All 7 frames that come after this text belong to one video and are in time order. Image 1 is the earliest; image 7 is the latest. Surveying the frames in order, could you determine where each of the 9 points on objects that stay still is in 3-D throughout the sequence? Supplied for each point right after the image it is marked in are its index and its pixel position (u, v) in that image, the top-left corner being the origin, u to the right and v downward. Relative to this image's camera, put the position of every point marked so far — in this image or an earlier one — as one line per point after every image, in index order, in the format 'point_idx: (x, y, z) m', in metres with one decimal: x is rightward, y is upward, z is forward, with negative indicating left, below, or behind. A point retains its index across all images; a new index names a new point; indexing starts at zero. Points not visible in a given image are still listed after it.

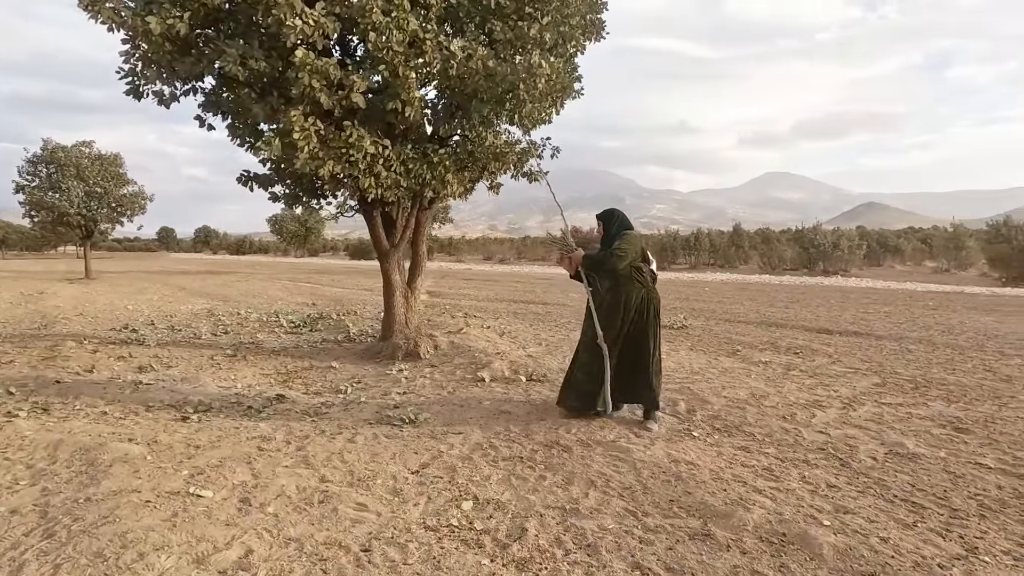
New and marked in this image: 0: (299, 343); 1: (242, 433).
0: (-3.6, -1.0, +9.2) m
1: (-2.3, -1.2, +4.5) m
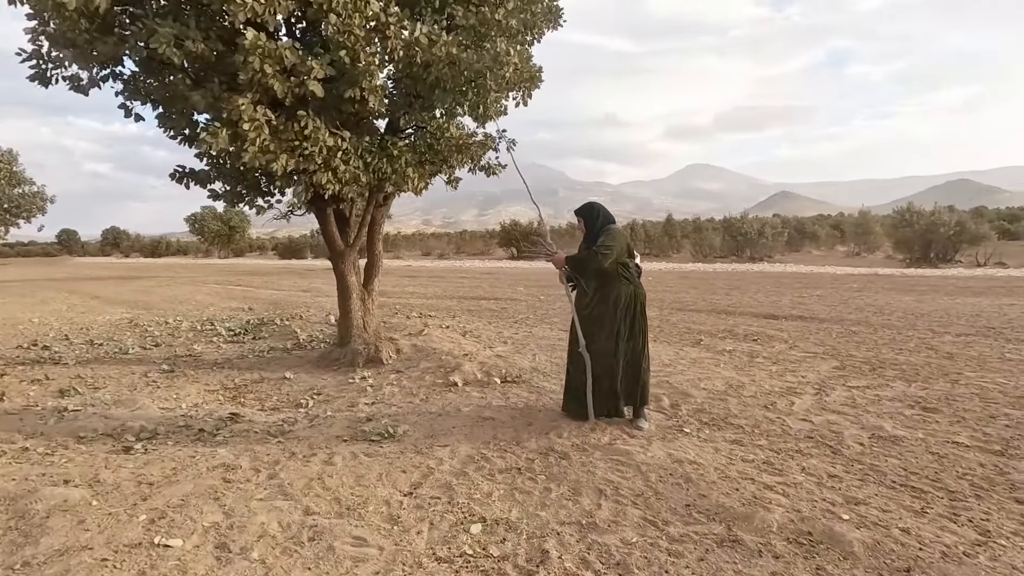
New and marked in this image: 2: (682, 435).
0: (-4.2, -1.0, +8.4) m
1: (-2.3, -1.3, +4.0) m
2: (+1.4, -1.2, +4.4) m
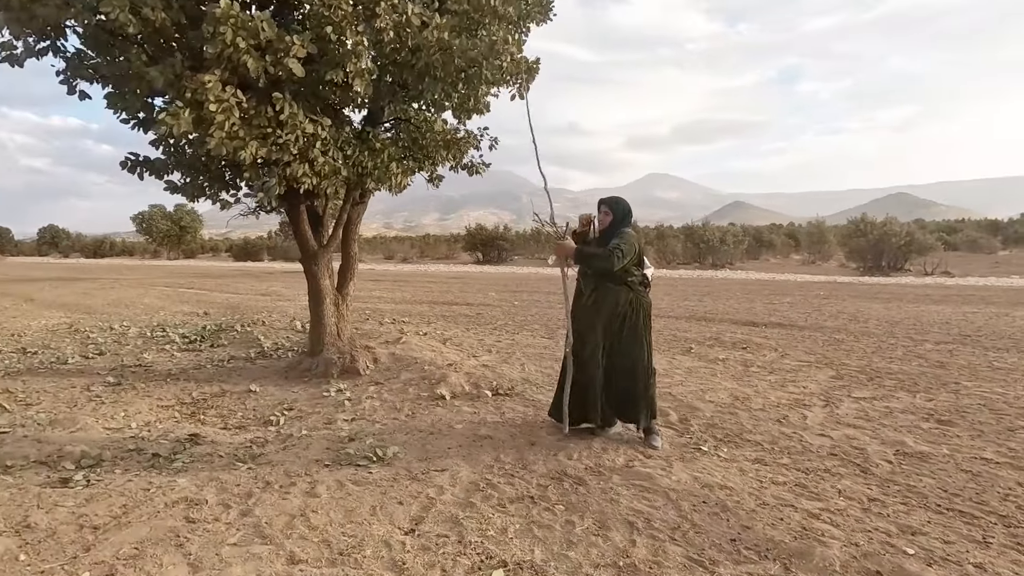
0: (-4.5, -1.1, +7.7) m
1: (-2.3, -1.3, +3.4) m
2: (+1.5, -1.3, +4.1) m
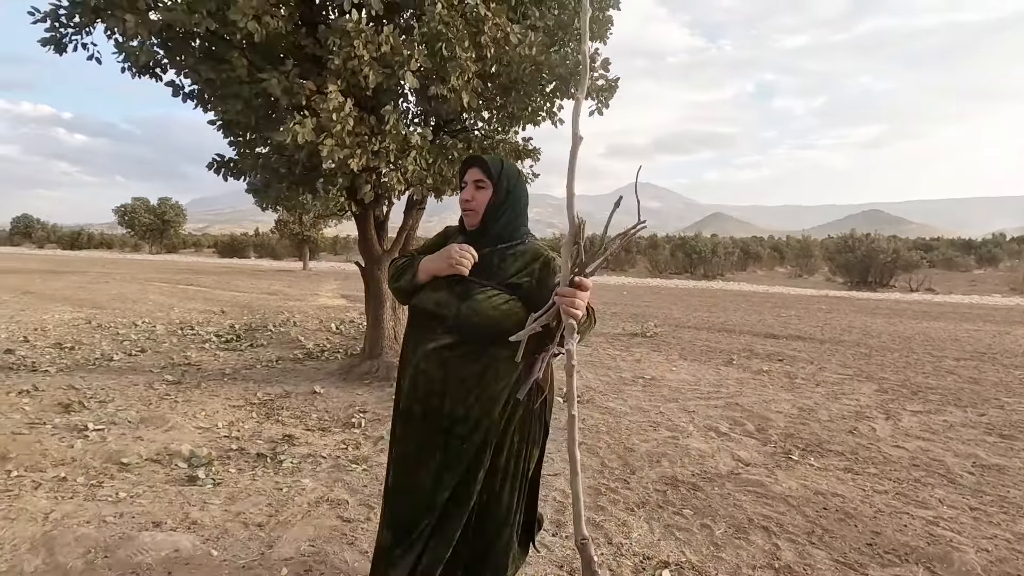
0: (-3.8, -1.1, +7.7) m
1: (-1.4, -1.4, +3.5) m
2: (+2.3, -1.4, +4.3) m
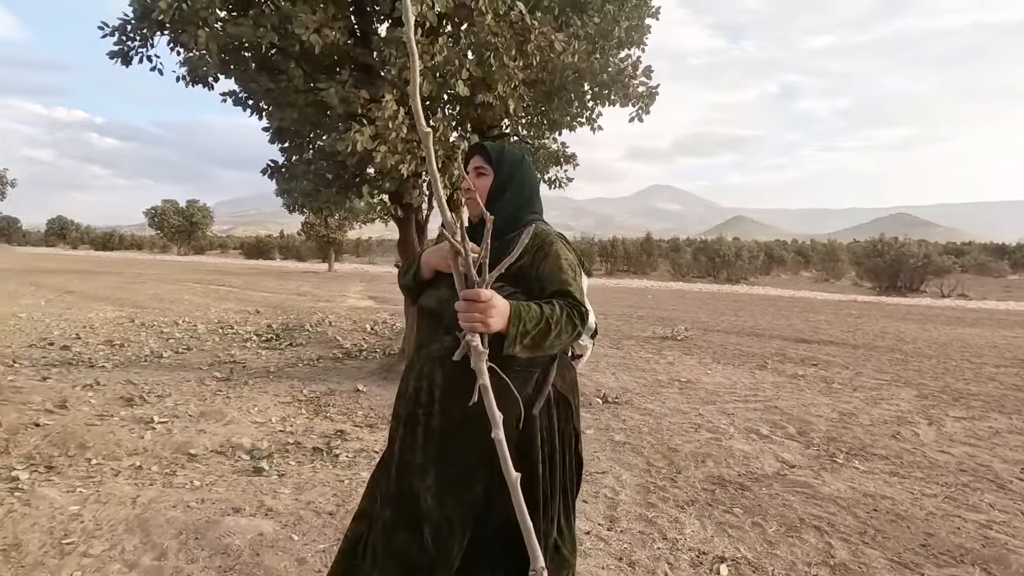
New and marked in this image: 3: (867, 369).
0: (-3.3, -1.1, +7.9) m
1: (-1.1, -1.4, +3.7) m
2: (+2.7, -1.4, +4.3) m
3: (+5.4, -1.2, +8.1) m
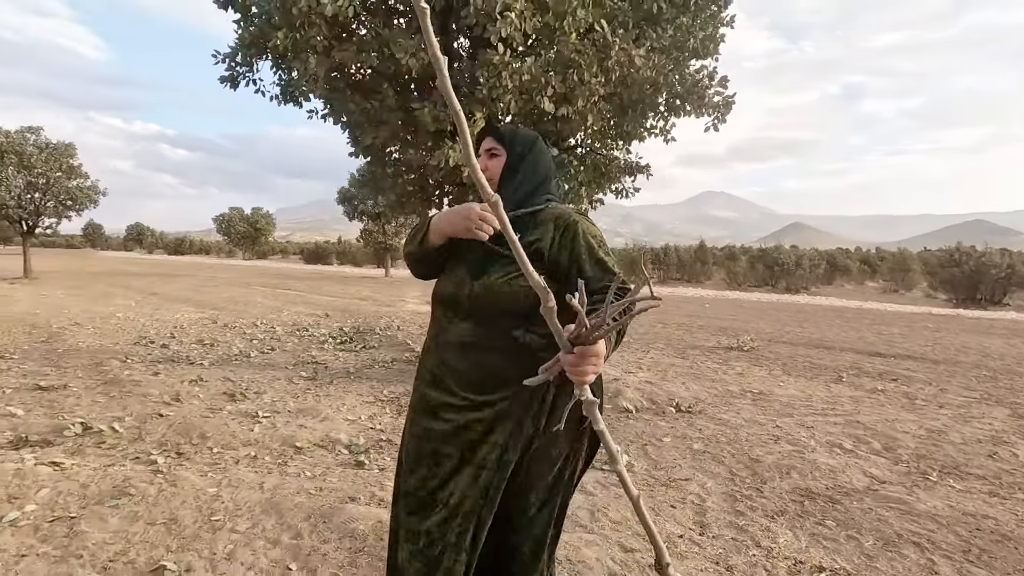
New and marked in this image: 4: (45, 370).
0: (-2.3, -1.2, +8.3) m
1: (-0.4, -1.4, +3.9) m
2: (+3.4, -1.5, +4.2) m
3: (+6.4, -1.4, +7.8) m
4: (-6.0, -1.1, +6.8) m
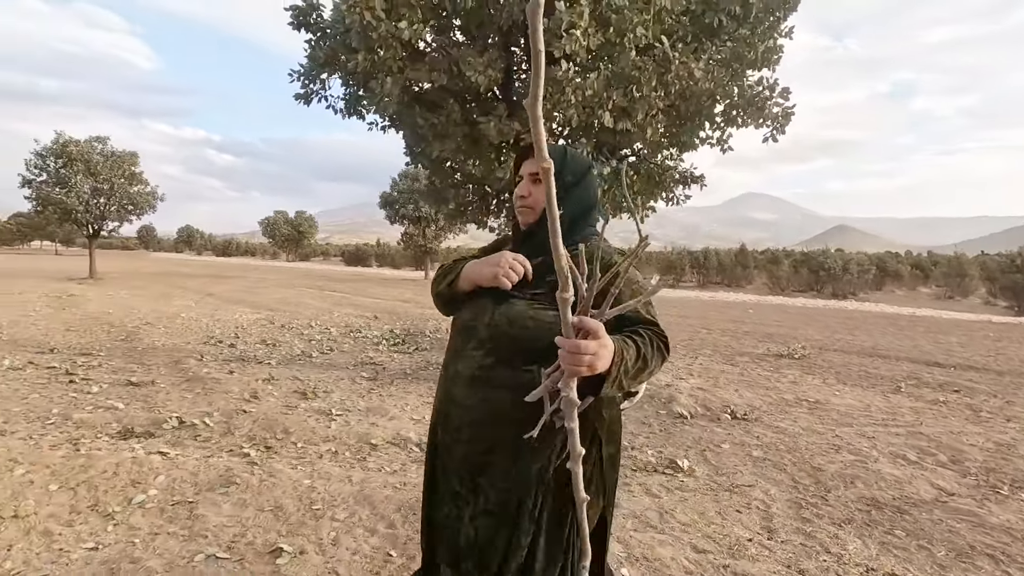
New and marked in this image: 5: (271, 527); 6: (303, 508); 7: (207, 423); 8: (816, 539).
0: (-1.4, -1.3, +8.6) m
1: (+0.1, -1.5, +4.1) m
2: (+3.9, -1.6, +4.2) m
3: (+7.2, -1.6, +7.5) m
4: (-5.3, -1.1, +7.4) m
5: (-1.4, -1.4, +3.1) m
6: (-1.3, -1.4, +3.3) m
7: (-2.9, -1.3, +5.0) m
8: (+2.0, -1.6, +3.5) m
